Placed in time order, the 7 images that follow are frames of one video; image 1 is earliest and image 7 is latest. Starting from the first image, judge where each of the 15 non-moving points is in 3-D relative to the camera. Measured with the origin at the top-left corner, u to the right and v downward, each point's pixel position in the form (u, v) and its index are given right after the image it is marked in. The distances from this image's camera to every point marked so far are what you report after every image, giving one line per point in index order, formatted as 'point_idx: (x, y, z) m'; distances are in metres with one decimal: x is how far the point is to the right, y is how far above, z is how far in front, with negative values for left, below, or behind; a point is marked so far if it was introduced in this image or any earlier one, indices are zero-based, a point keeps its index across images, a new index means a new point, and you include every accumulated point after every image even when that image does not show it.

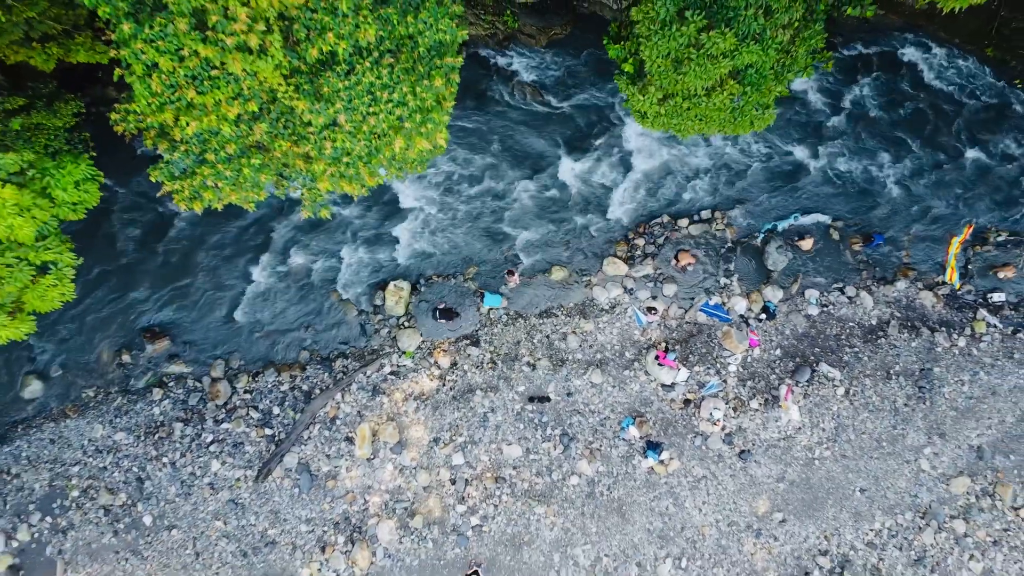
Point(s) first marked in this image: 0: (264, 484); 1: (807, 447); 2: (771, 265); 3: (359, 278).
0: (-4.8, -3.8, +10.0) m
1: (+5.7, -3.1, +10.0) m
2: (+5.3, +0.5, +10.6) m
3: (-3.2, +0.2, +10.9) m
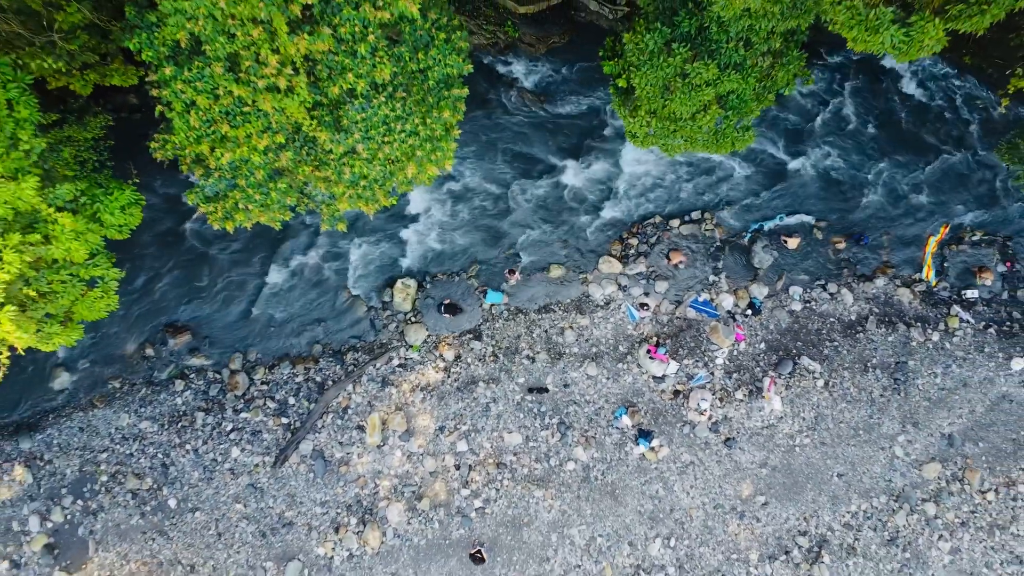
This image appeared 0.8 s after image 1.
0: (-4.8, -3.8, +10.8) m
1: (+5.7, -3.0, +10.7) m
2: (+5.3, +0.5, +11.3) m
3: (-3.2, +0.3, +11.6) m
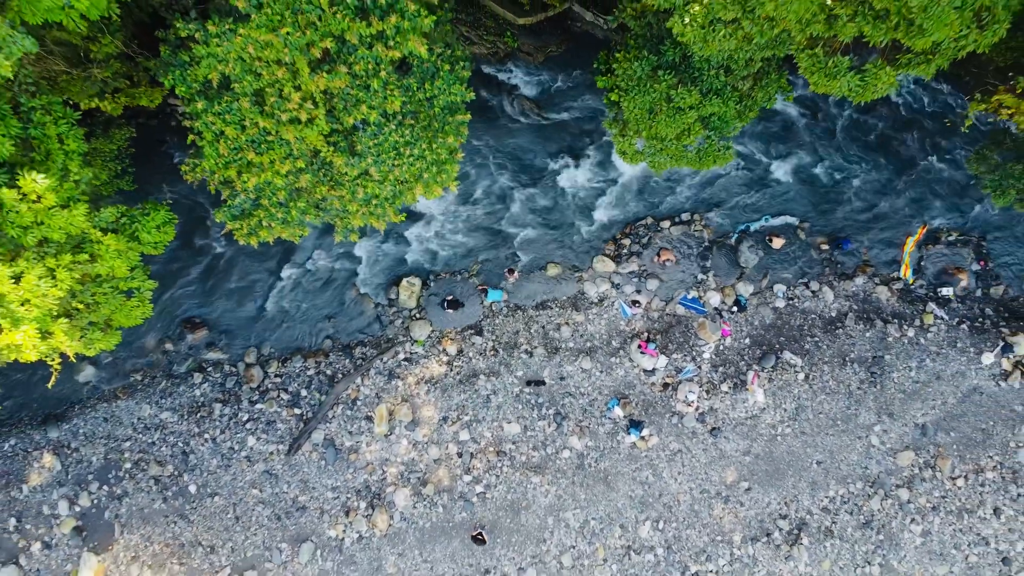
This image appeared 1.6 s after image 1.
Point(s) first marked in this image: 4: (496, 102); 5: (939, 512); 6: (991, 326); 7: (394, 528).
0: (-4.8, -3.8, +11.5) m
1: (+5.6, -3.0, +11.3) m
2: (+5.3, +0.6, +11.9) m
3: (-3.2, +0.3, +12.3) m
4: (-0.4, +4.2, +11.5) m
5: (+9.0, -4.7, +11.0) m
6: (+10.4, -0.8, +11.3) m
7: (-2.6, -5.2, +11.2) m
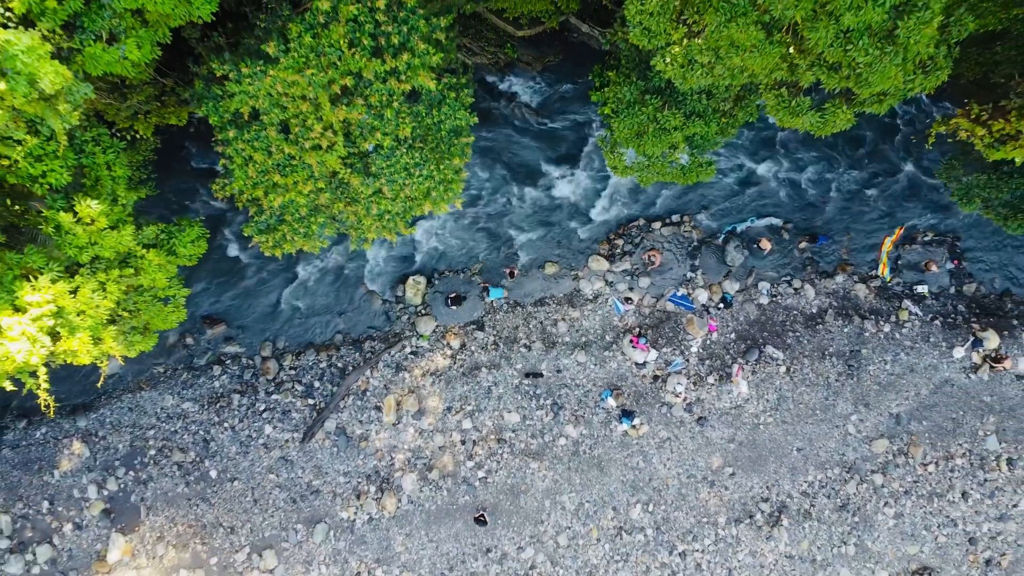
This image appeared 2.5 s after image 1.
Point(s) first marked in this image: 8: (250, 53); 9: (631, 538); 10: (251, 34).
0: (-4.8, -3.7, +12.4) m
1: (+5.6, -3.0, +12.1) m
2: (+5.3, +0.6, +12.6) m
3: (-3.2, +0.4, +13.0) m
4: (-0.4, +4.2, +12.2) m
5: (+9.0, -4.7, +11.8) m
6: (+10.4, -0.8, +12.0) m
7: (-2.6, -5.2, +12.1) m
8: (-3.6, +3.2, +7.1) m
9: (+2.7, -5.7, +11.9) m
10: (-3.5, +3.4, +7.1) m
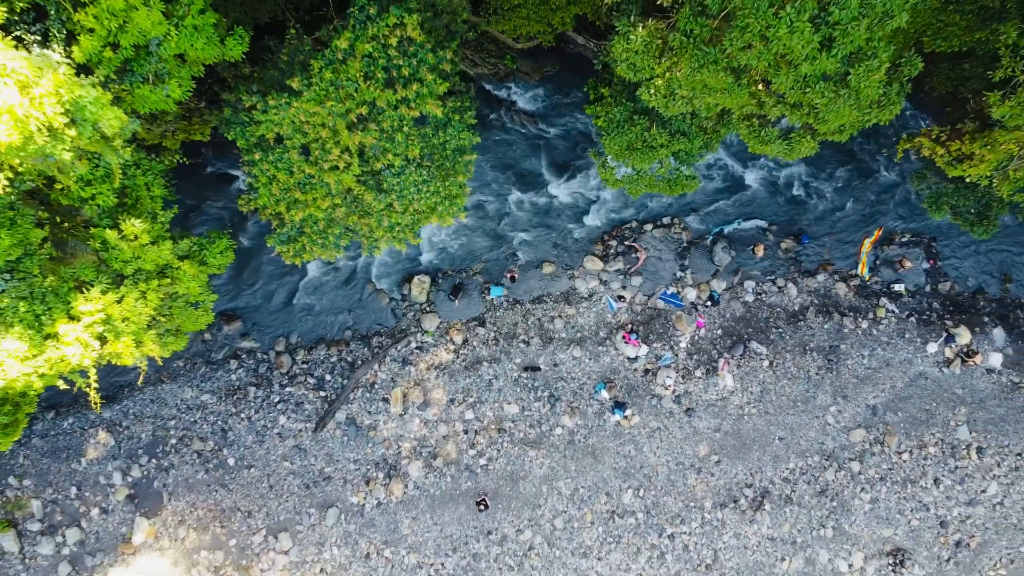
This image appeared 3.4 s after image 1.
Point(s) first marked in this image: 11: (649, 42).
0: (-4.9, -3.7, +13.2) m
1: (+5.6, -2.9, +12.9) m
2: (+5.2, +0.7, +13.3) m
3: (-3.2, +0.4, +13.8) m
4: (-0.4, +4.2, +12.9) m
5: (+9.0, -4.7, +12.5) m
6: (+10.4, -0.7, +12.7) m
7: (-2.6, -5.2, +12.9) m
8: (-3.6, +3.1, +7.8) m
9: (+2.7, -5.7, +12.7) m
10: (-3.6, +3.4, +7.9) m
11: (+2.0, +3.5, +7.4) m
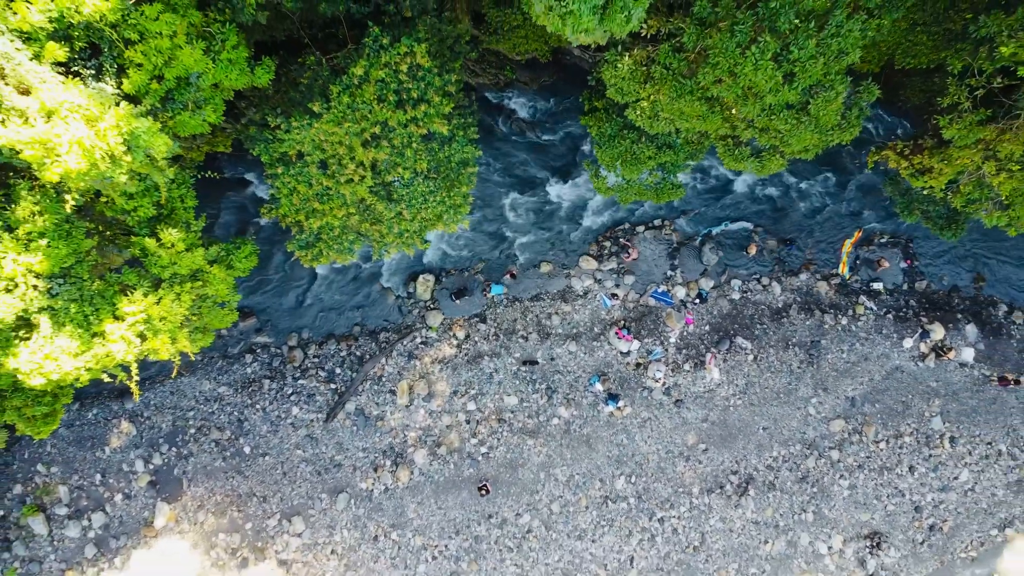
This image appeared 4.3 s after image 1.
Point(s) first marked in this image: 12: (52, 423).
0: (-4.9, -3.7, +14.1) m
1: (+5.6, -2.9, +13.6) m
2: (+5.2, +0.7, +14.0) m
3: (-3.2, +0.4, +14.6) m
4: (-0.4, +4.3, +13.7) m
5: (+9.0, -4.6, +13.3) m
6: (+10.4, -0.7, +13.5) m
7: (-2.6, -5.1, +13.8) m
8: (-3.7, +3.1, +8.6) m
9: (+2.7, -5.7, +13.6) m
10: (-3.6, +3.4, +8.7) m
11: (+1.9, +3.5, +8.1) m
12: (-9.1, -2.7, +10.3) m
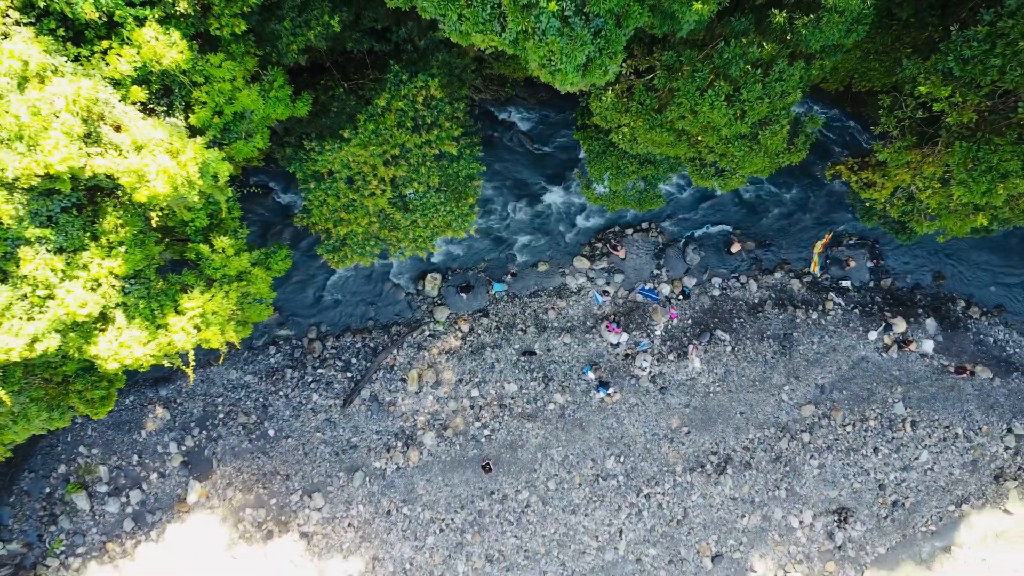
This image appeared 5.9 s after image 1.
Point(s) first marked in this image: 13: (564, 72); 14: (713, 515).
0: (-4.9, -3.6, +15.5) m
1: (+5.6, -2.8, +15.0) m
2: (+5.2, +0.8, +15.4) m
3: (-3.2, +0.5, +16.0) m
4: (-0.4, +4.3, +15.0) m
5: (+9.0, -4.6, +14.6) m
6: (+10.4, -0.6, +14.8) m
7: (-2.6, -5.1, +15.2) m
8: (-3.7, +3.2, +10.0) m
9: (+2.7, -5.6, +15.0) m
10: (-3.7, +3.4, +10.1) m
11: (+1.9, +3.5, +9.5) m
12: (-9.2, -2.6, +11.8) m
13: (+0.8, +3.5, +8.2) m
14: (+5.7, -6.4, +14.8) m
